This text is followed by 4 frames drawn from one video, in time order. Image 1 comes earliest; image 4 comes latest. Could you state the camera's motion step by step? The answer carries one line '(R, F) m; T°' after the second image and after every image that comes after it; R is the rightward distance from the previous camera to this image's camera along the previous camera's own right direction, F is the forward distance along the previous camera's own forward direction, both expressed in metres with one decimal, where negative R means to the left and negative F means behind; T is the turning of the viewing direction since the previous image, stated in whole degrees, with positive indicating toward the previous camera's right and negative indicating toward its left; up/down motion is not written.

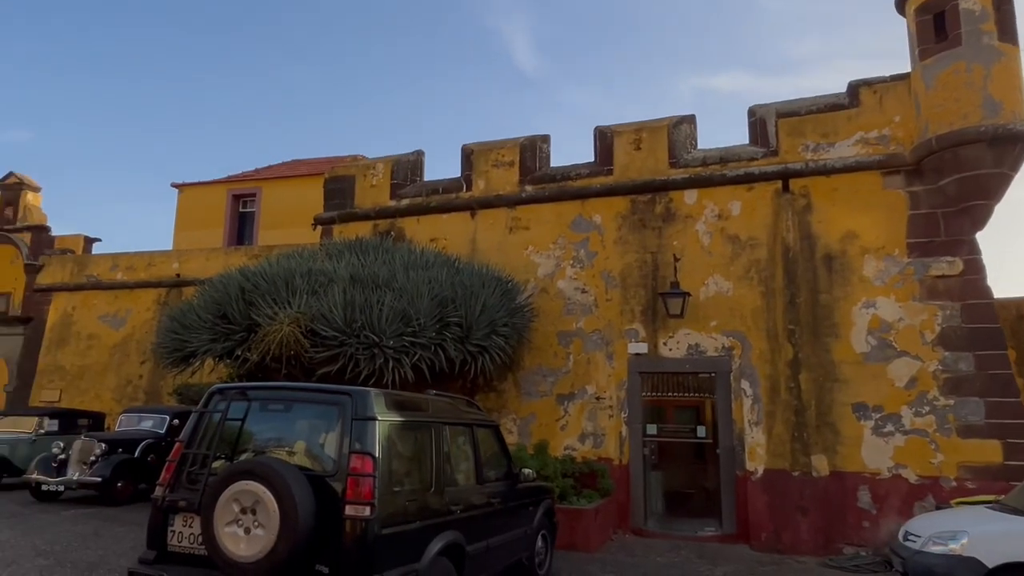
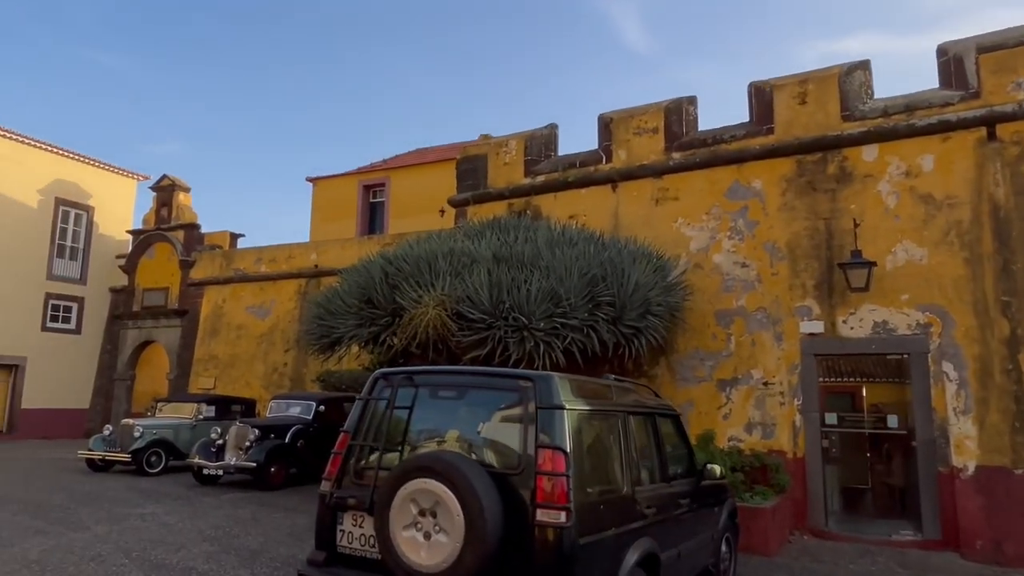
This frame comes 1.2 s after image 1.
(-0.5, +0.6) m; -10°
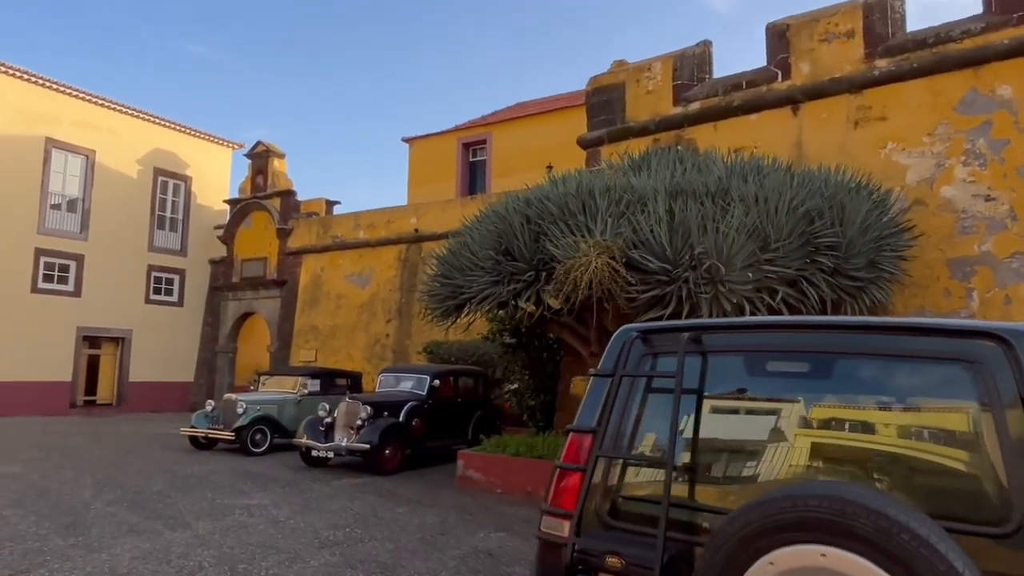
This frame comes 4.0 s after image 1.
(-0.9, +1.7) m; -7°
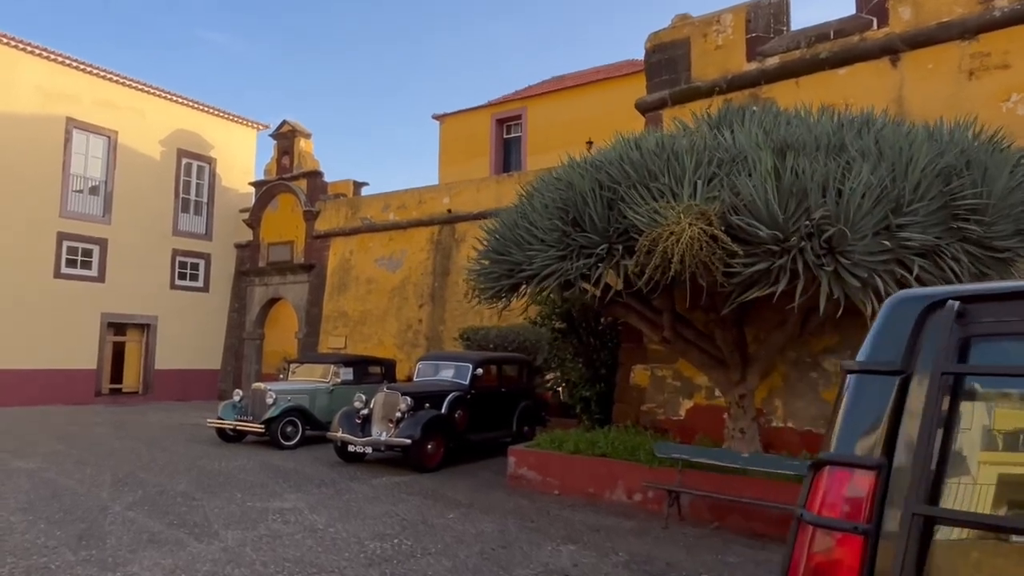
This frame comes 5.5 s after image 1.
(-0.4, +0.9) m; -2°
